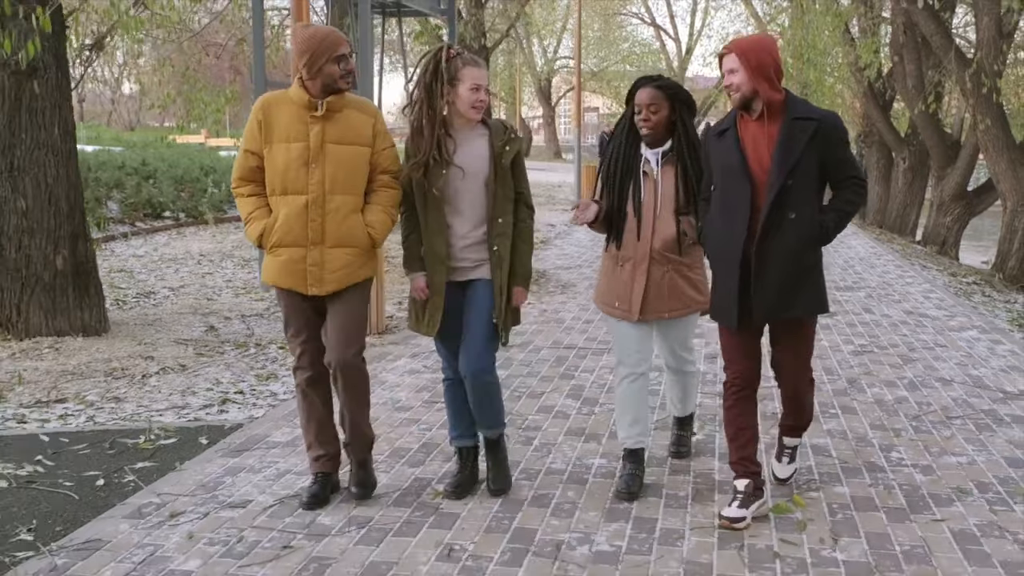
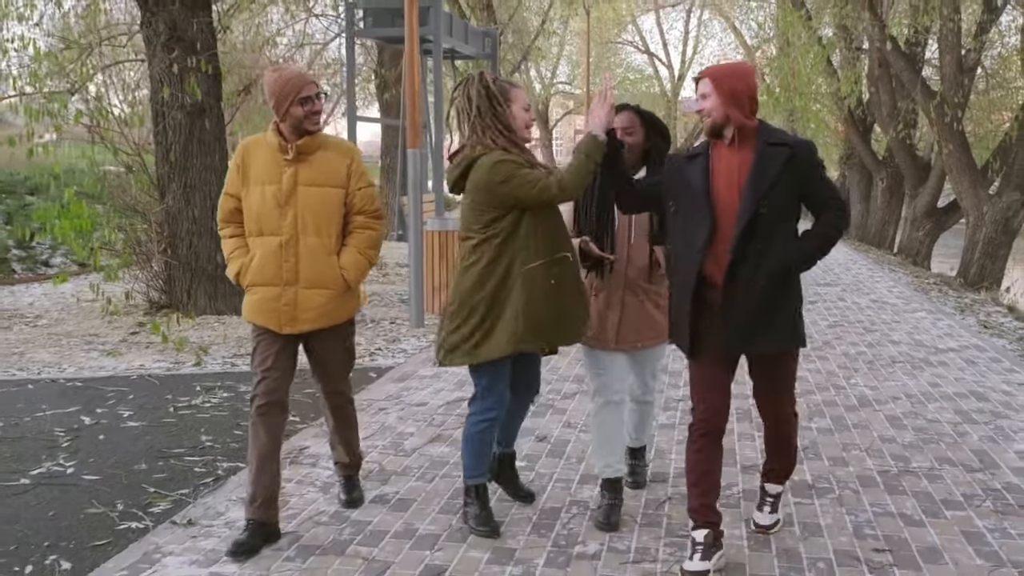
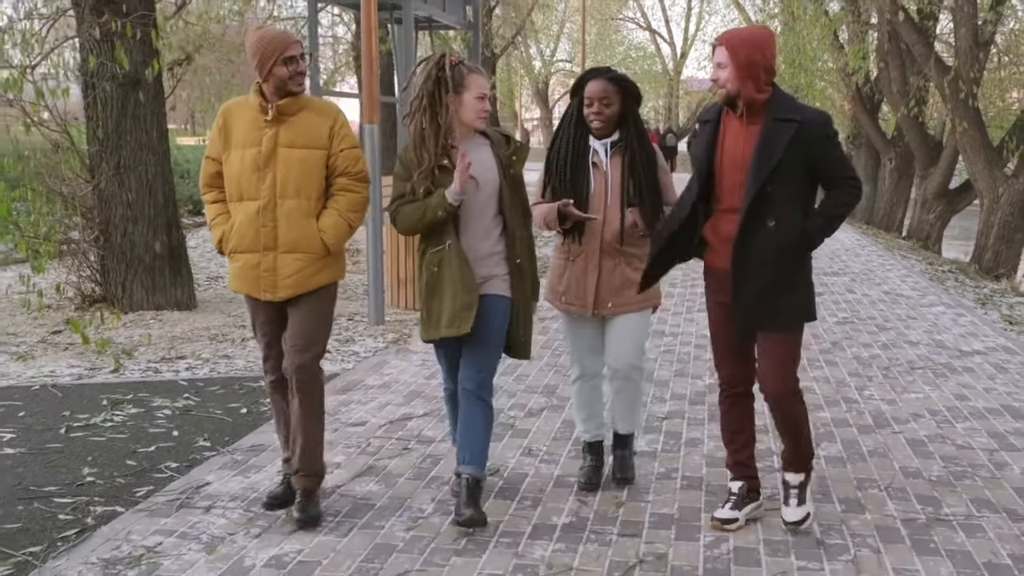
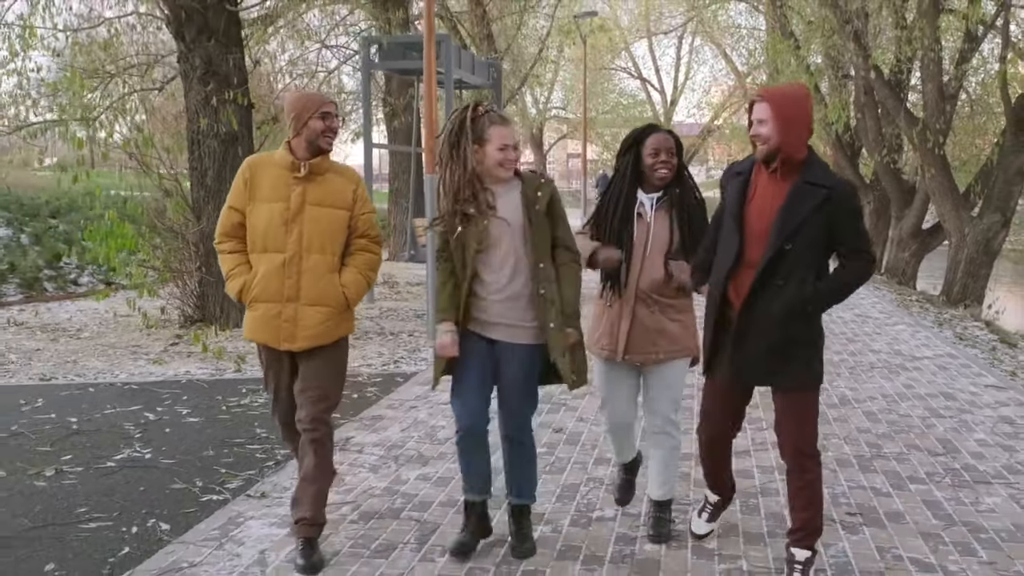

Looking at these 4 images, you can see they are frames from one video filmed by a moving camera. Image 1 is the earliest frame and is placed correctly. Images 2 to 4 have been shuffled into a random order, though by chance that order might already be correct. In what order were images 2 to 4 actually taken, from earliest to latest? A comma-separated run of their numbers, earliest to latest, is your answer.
3, 2, 4
